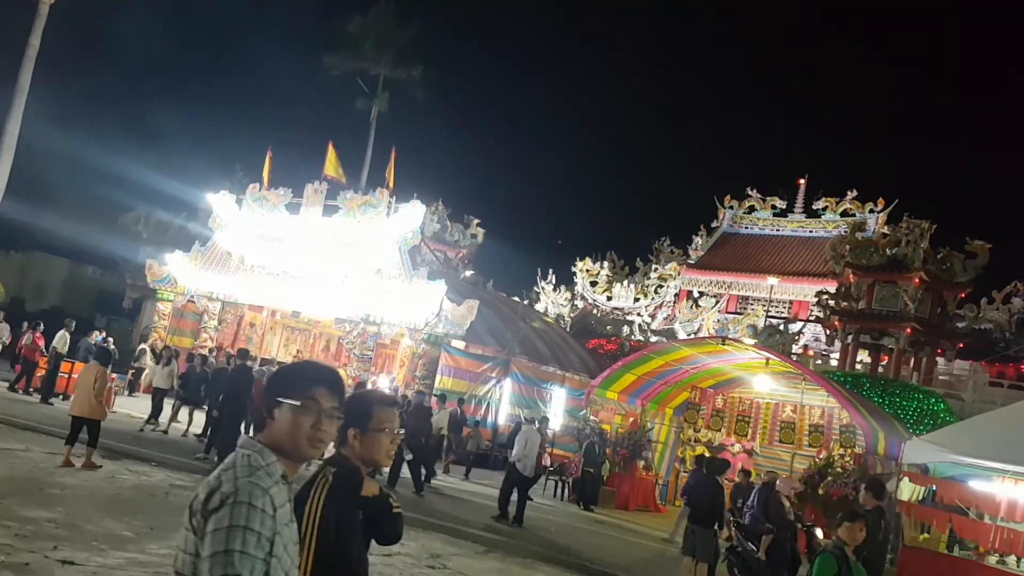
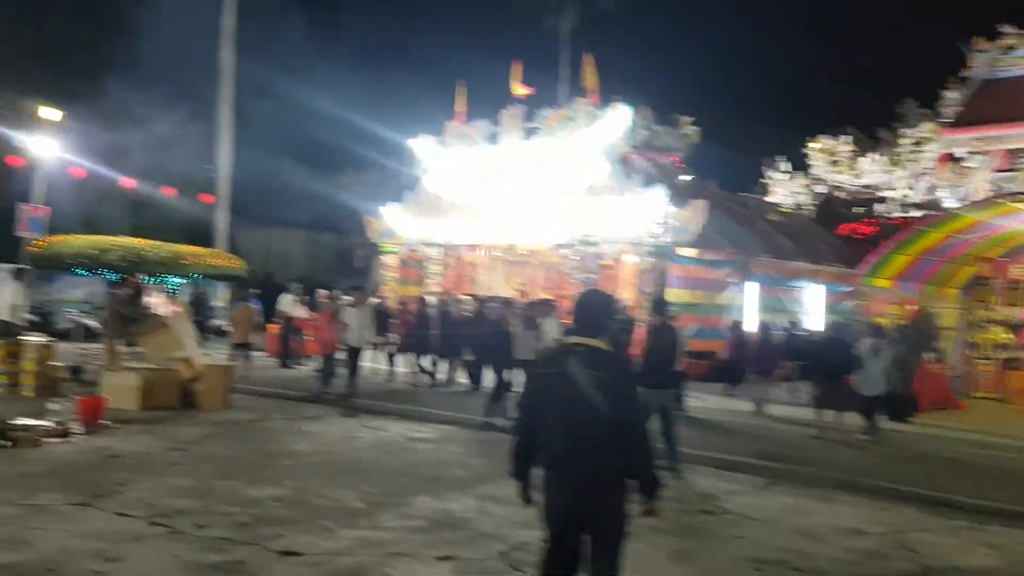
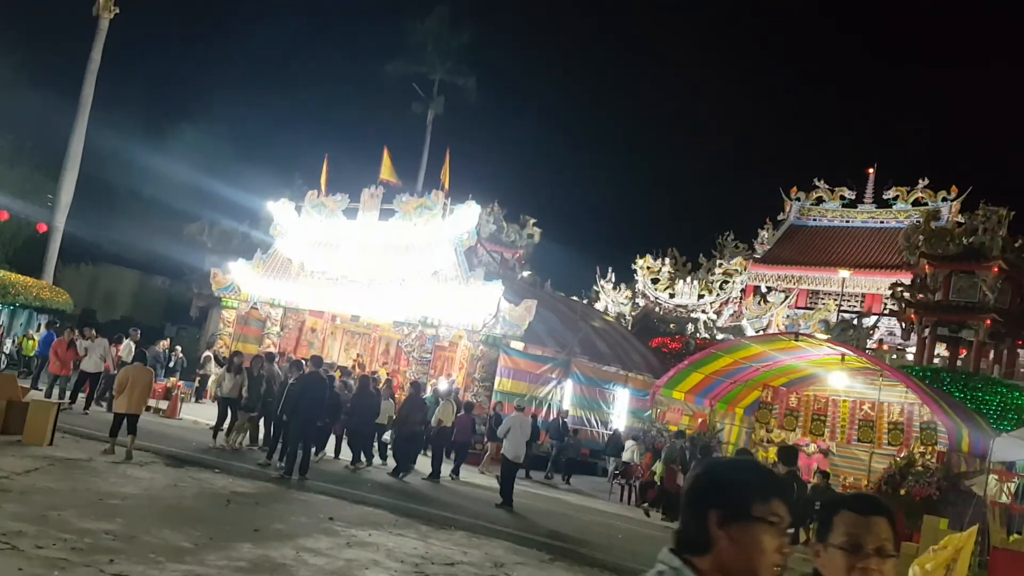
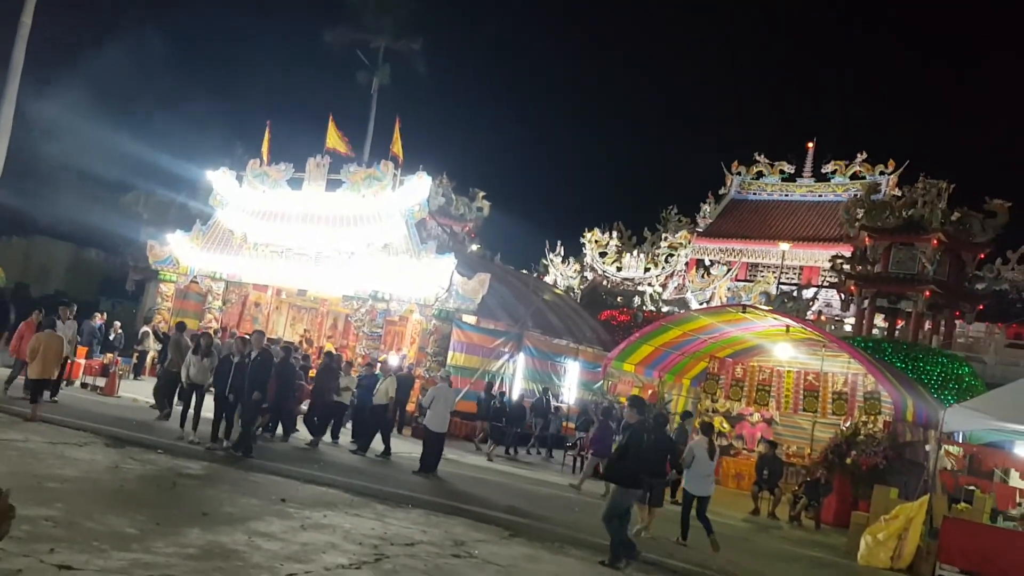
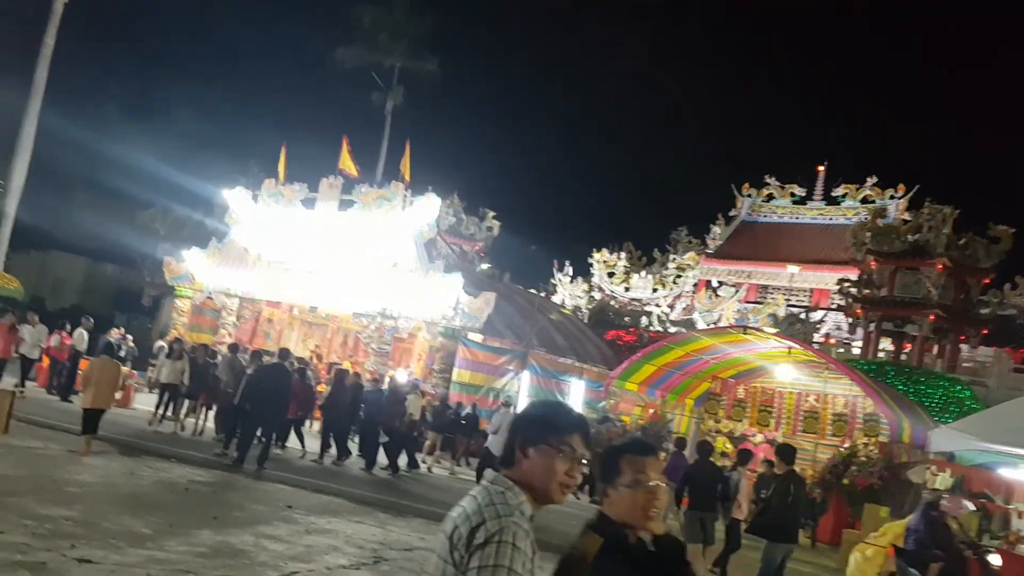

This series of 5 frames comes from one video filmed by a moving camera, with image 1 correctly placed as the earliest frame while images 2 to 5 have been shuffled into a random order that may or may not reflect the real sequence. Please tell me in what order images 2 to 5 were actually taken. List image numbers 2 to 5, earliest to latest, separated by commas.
5, 3, 4, 2
